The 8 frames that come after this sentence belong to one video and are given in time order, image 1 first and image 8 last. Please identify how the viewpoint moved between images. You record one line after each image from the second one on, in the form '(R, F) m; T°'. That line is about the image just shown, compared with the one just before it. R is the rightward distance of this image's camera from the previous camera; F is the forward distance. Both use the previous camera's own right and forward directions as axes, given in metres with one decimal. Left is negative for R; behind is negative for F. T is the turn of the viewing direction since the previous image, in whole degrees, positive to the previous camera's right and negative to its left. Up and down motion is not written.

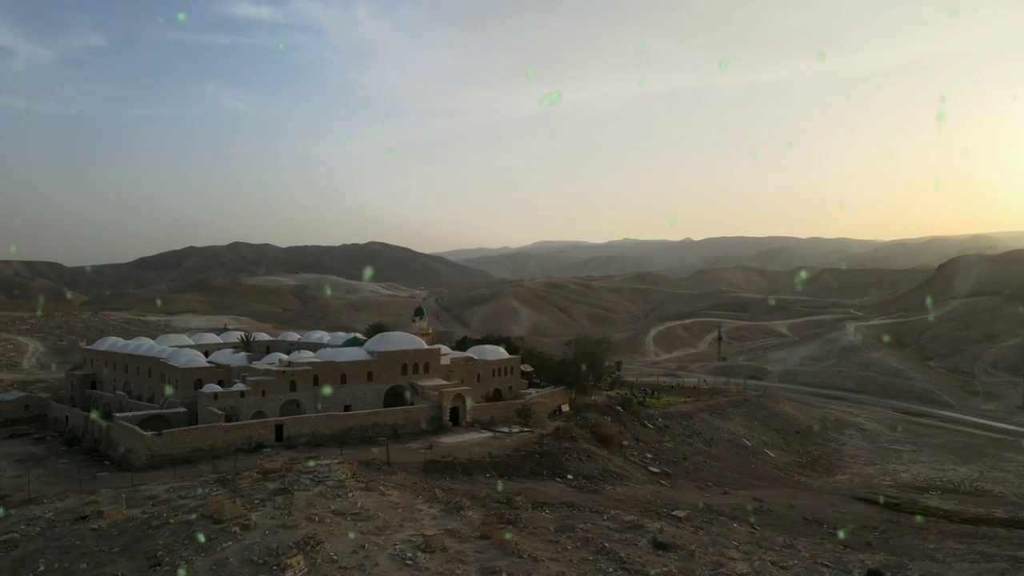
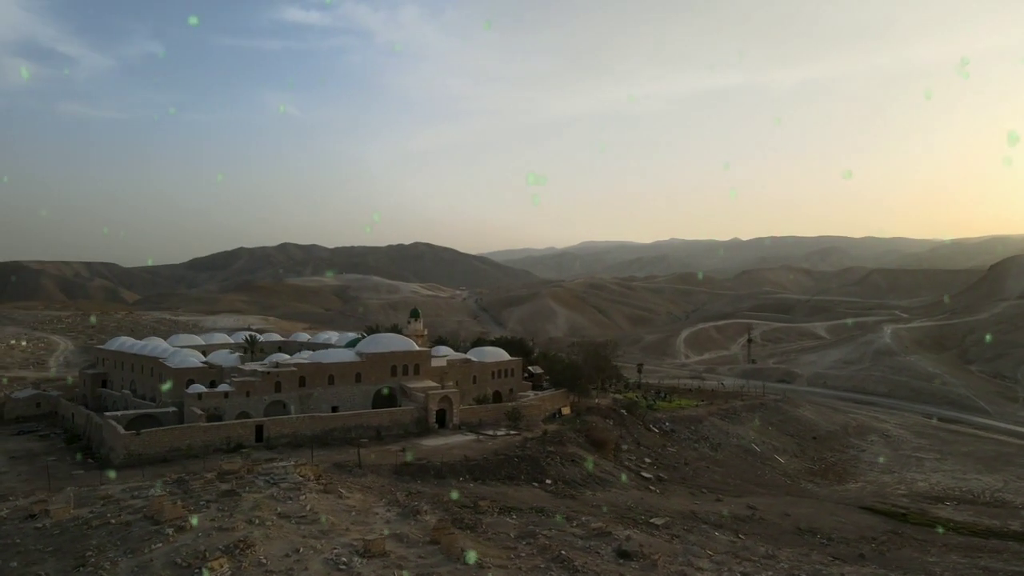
(+1.7, +0.3) m; -3°
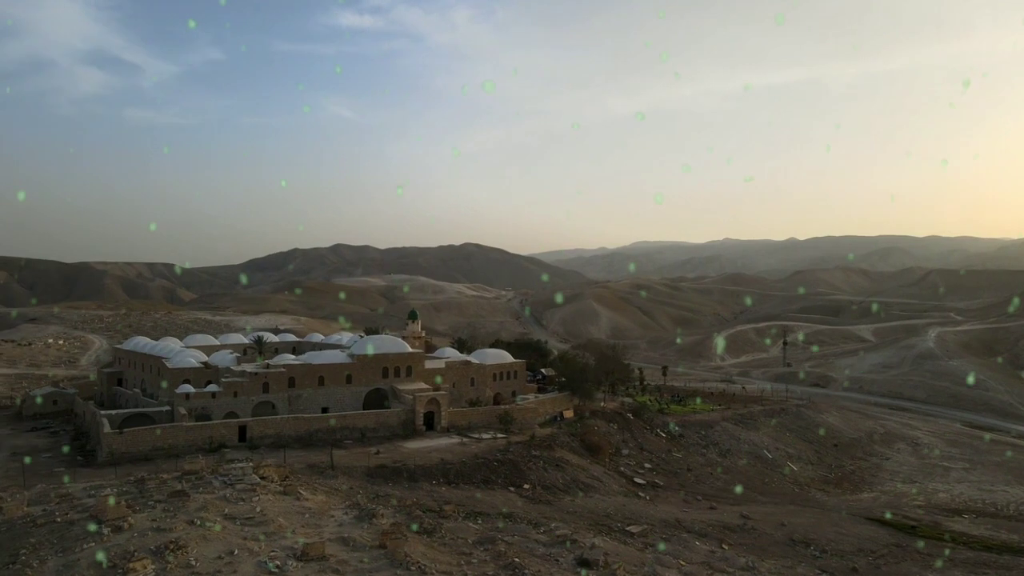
(+1.8, +0.3) m; -3°
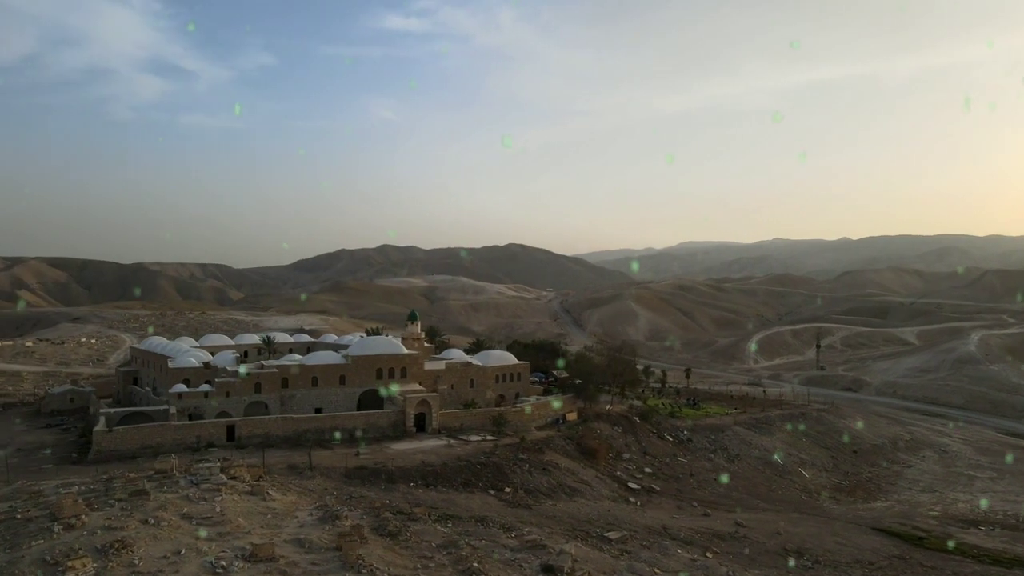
(+1.5, +0.2) m; -3°
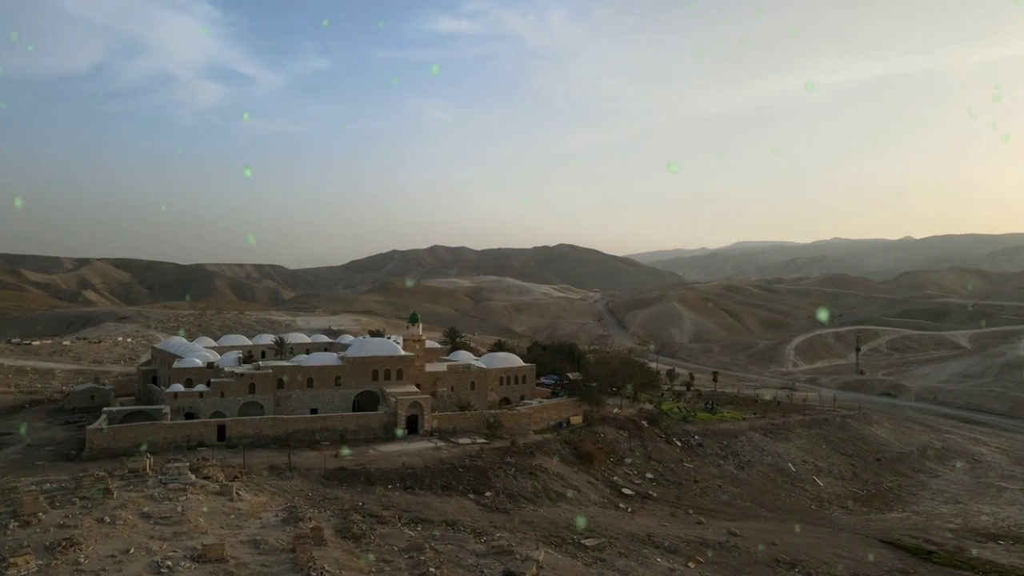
(+1.7, +0.2) m; -3°
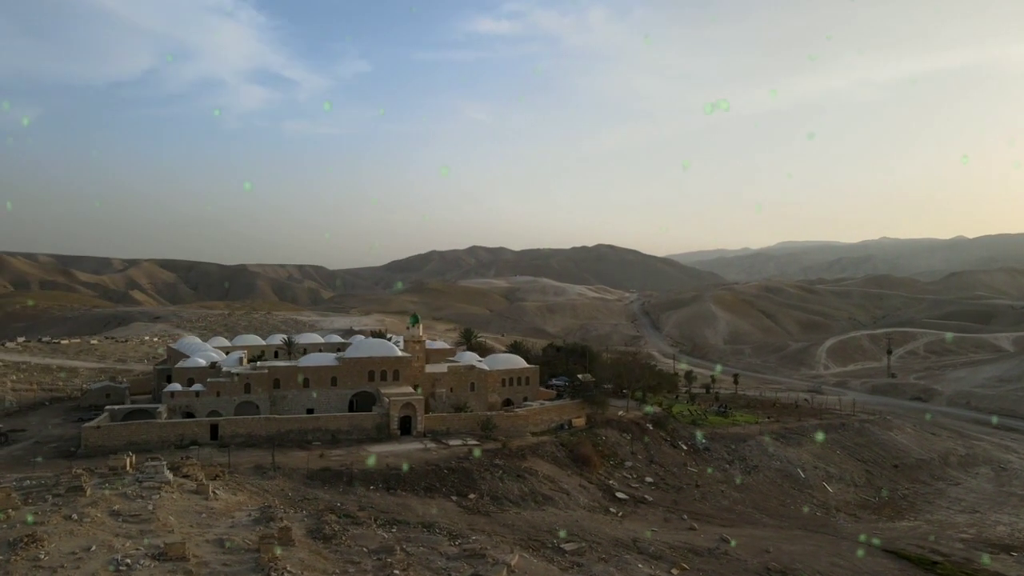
(+1.3, +0.1) m; -3°
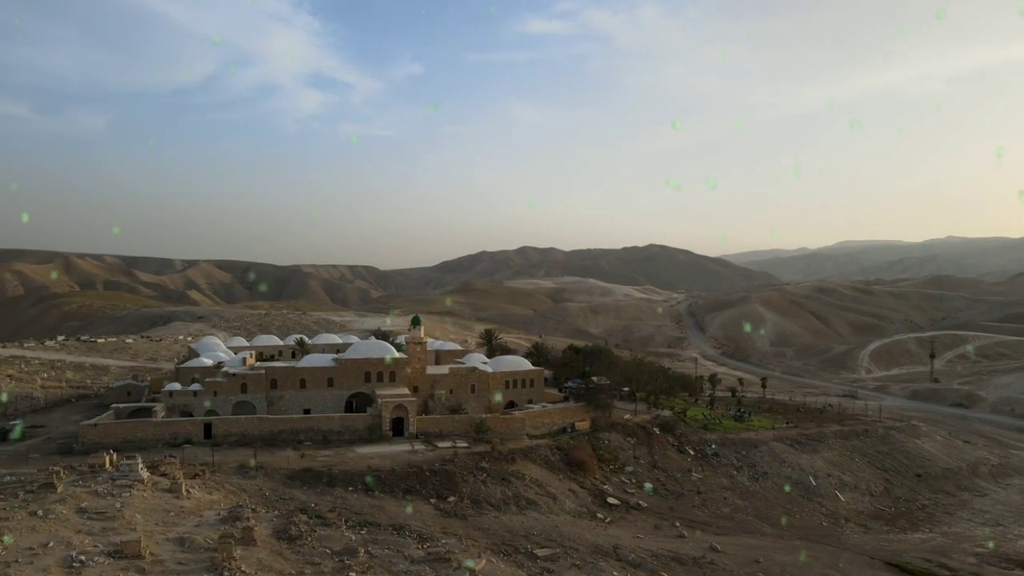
(+1.7, +0.2) m; -3°
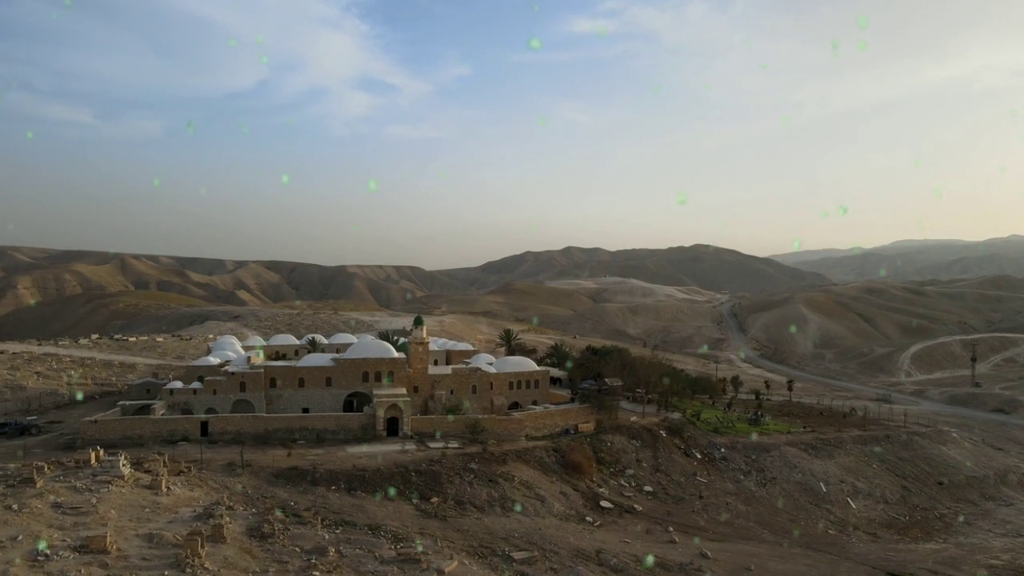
(+1.5, +0.1) m; -3°
